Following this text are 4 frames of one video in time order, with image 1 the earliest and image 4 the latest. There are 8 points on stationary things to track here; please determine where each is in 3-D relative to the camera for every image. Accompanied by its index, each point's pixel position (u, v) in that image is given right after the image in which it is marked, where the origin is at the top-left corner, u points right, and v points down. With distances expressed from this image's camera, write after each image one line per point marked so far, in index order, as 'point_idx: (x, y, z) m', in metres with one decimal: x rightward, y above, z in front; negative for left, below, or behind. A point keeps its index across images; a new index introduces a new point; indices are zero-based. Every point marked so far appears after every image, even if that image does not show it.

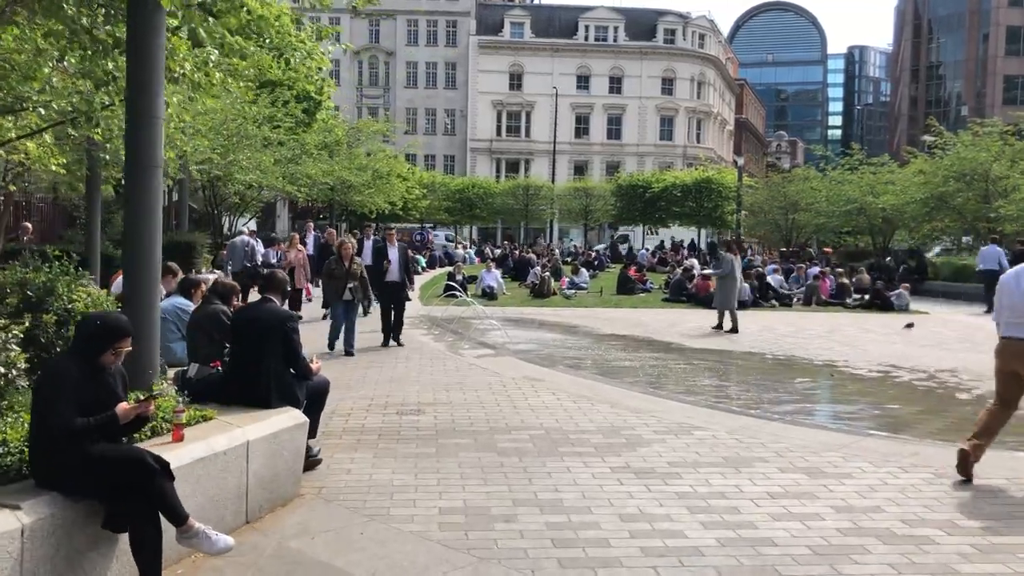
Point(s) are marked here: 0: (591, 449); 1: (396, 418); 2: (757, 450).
0: (+0.6, -1.3, +7.4) m
1: (-1.0, -1.2, +8.5) m
2: (+2.0, -1.3, +7.5) m
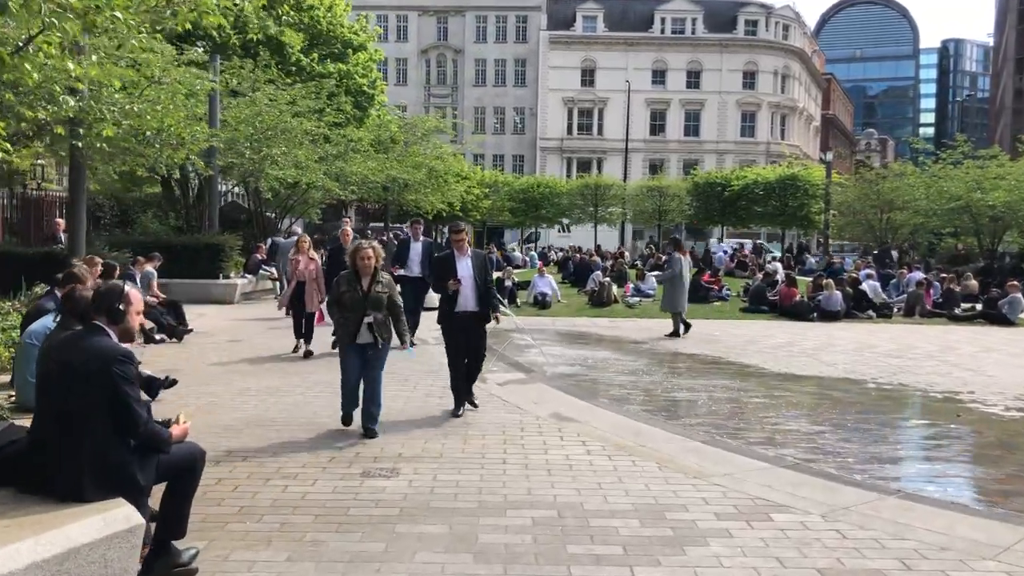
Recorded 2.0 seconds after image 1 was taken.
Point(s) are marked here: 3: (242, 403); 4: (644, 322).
0: (+0.6, -1.4, +5.0) m
1: (-1.0, -1.3, +6.1) m
2: (+1.9, -1.4, +4.9) m
3: (-2.6, -1.1, +8.9) m
4: (+2.5, -0.6, +17.9) m
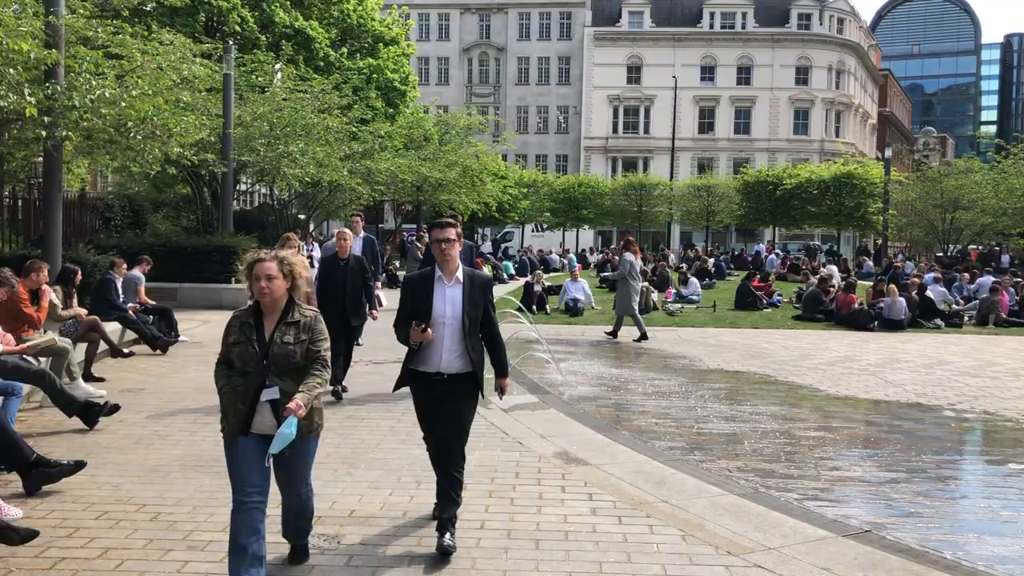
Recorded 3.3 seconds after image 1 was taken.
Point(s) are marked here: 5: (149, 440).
0: (+0.3, -1.4, +3.4) m
1: (-1.2, -1.4, +4.7) m
2: (+1.7, -1.5, +3.3) m
3: (-2.6, -1.2, +7.5) m
4: (+3.0, -0.7, +16.2) m
5: (-2.8, -1.2, +7.4) m
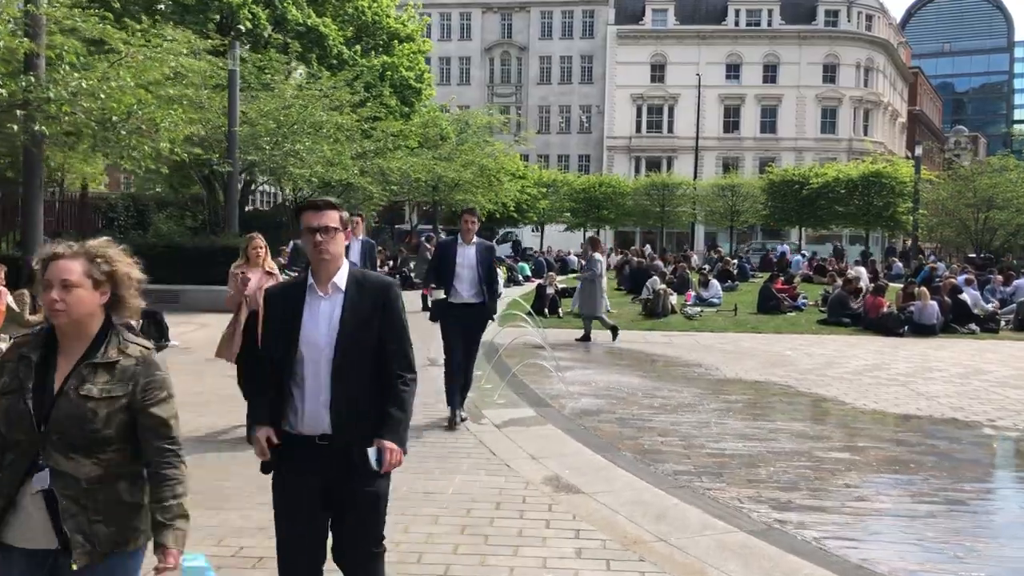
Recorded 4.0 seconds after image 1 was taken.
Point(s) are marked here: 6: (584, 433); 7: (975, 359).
0: (+0.1, -1.5, +2.7) m
1: (-1.3, -1.4, +4.0) m
2: (+1.5, -1.5, +2.6) m
3: (-2.6, -1.2, +6.9) m
4: (+3.1, -0.8, +15.4) m
5: (-2.9, -1.2, +6.7) m
6: (+0.6, -1.2, +7.8) m
7: (+6.3, -1.0, +12.9) m
